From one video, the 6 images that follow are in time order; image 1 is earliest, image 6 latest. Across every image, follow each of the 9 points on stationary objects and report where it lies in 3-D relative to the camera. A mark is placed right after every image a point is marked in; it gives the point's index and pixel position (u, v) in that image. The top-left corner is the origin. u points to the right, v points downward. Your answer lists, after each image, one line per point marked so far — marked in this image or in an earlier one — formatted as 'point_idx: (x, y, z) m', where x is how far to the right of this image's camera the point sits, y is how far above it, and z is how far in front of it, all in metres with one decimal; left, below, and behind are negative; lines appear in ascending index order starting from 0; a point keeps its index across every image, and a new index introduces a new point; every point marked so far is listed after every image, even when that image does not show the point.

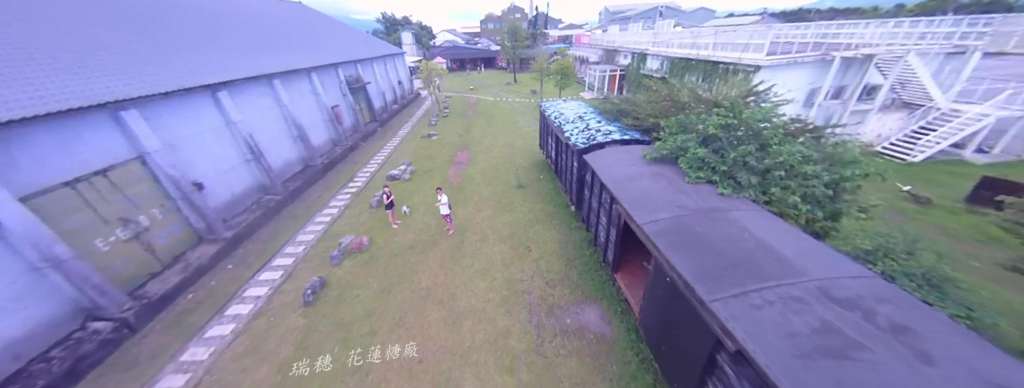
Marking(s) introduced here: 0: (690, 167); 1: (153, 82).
0: (+3.8, +0.6, +5.7) m
1: (-10.1, +3.1, +7.6) m
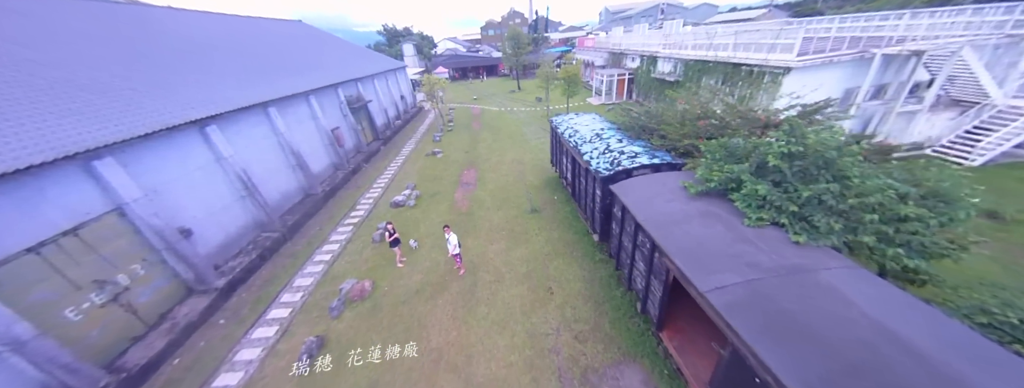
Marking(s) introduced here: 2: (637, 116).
0: (+4.2, -0.2, +4.8) m
1: (-9.8, +1.8, +7.0) m
2: (+4.3, +2.7, +9.3) m
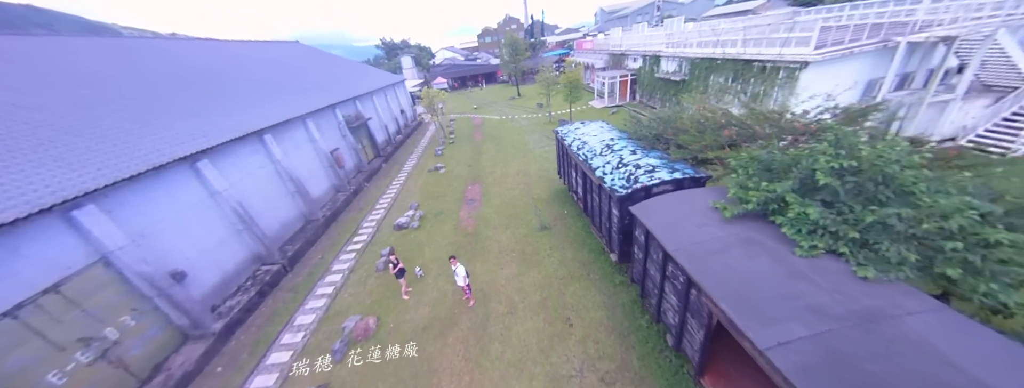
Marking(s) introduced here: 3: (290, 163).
0: (+4.4, -0.6, +4.1) m
1: (-9.6, +0.6, +6.6) m
2: (+4.4, +2.3, +8.8) m
3: (-9.6, +1.3, +11.7) m
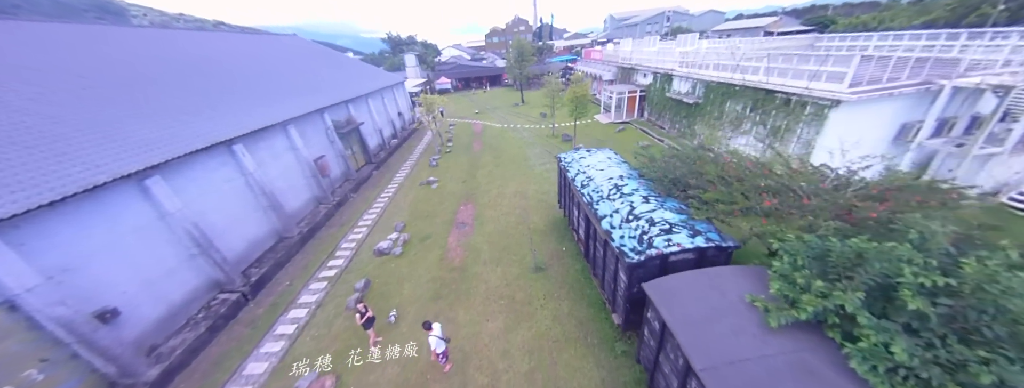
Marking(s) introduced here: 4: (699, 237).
0: (+4.1, -2.0, +3.1) m
1: (-9.8, +0.1, +5.5) m
2: (+4.3, +0.9, +7.7) m
3: (-9.8, +0.8, +10.6) m
4: (+3.8, -0.9, +5.5) m
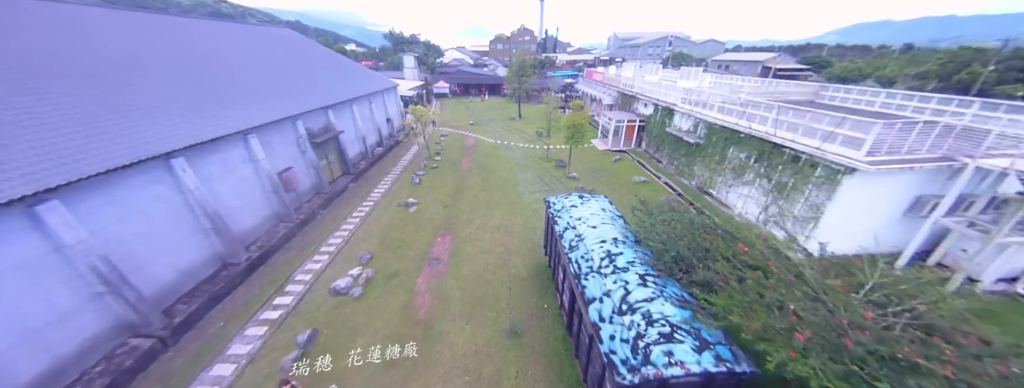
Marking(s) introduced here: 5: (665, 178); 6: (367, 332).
0: (+3.5, -3.7, +2.1) m
1: (-10.2, -0.5, +4.1) m
2: (+3.8, -1.0, +6.7) m
3: (-10.3, +0.1, +9.3) m
4: (+3.2, -2.6, +4.4) m
5: (+9.8, +1.0, +17.2) m
6: (-4.3, -4.1, +8.0) m
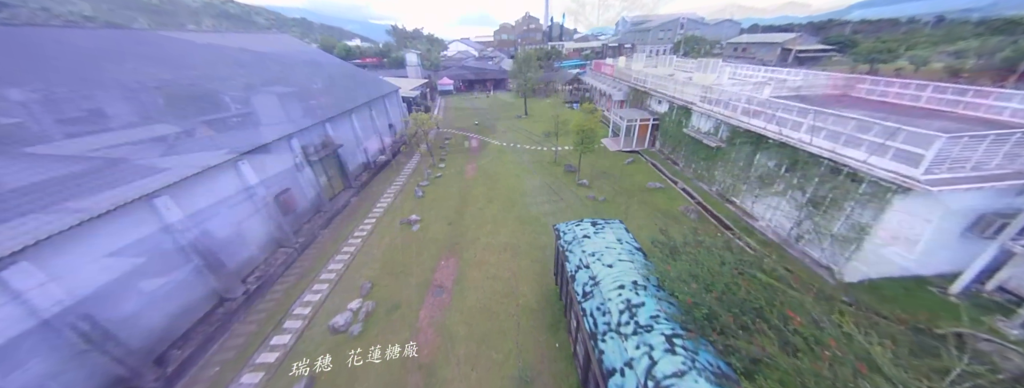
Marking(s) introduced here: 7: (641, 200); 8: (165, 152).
0: (+3.5, -4.7, +1.3) m
1: (-10.2, -1.9, +3.7) m
2: (+3.9, -1.9, +5.9) m
3: (-10.1, -1.1, +8.8) m
4: (+3.3, -3.6, +3.7) m
5: (+10.2, +0.6, +16.1) m
6: (-4.0, -5.1, +7.5) m
7: (+7.1, -0.4, +14.8) m
8: (-11.0, +1.3, +8.6) m
